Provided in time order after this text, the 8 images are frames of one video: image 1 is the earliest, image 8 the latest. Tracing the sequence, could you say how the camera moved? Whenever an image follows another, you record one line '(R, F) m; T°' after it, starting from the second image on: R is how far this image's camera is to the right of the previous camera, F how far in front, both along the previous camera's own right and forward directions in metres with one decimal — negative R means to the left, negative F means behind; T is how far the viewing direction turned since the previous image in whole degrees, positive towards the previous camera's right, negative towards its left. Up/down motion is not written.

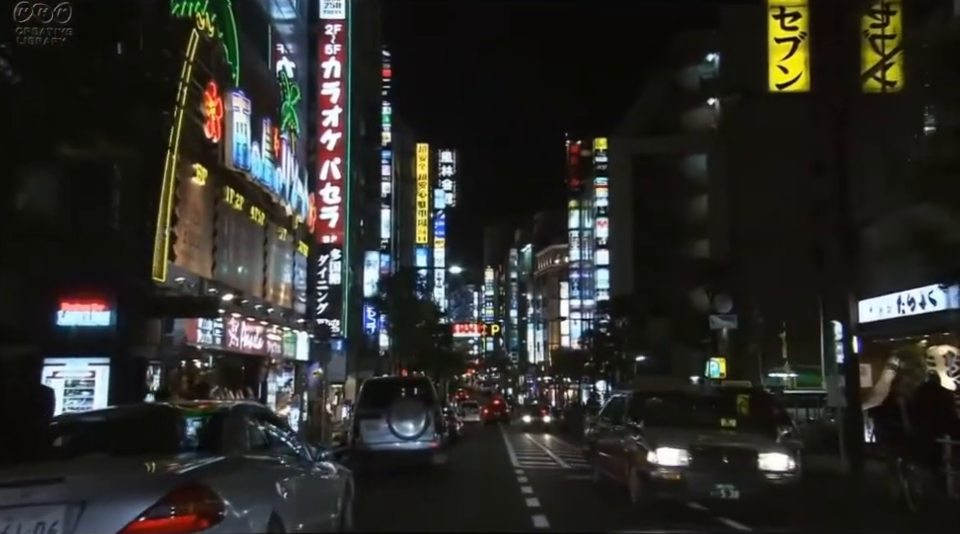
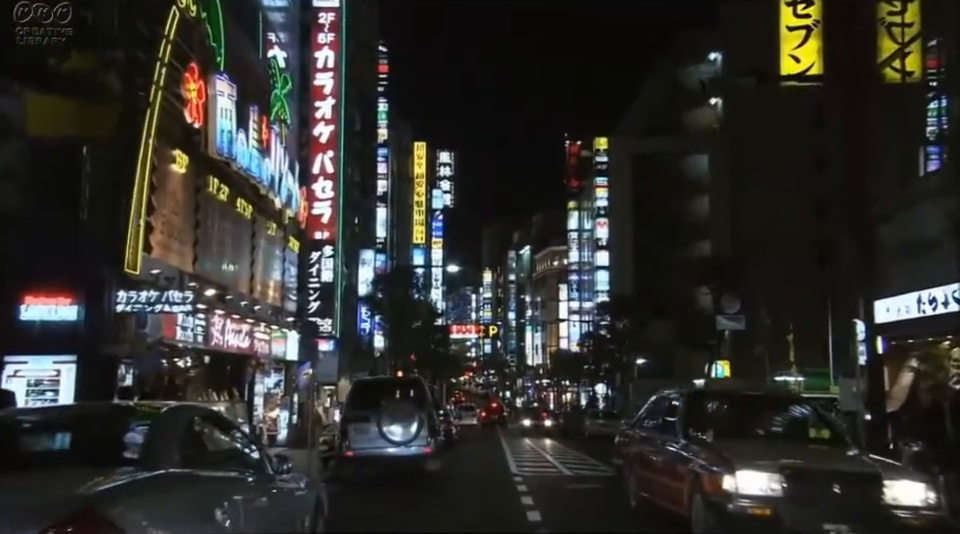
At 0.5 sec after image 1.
(0.0, +1.3) m; 0°
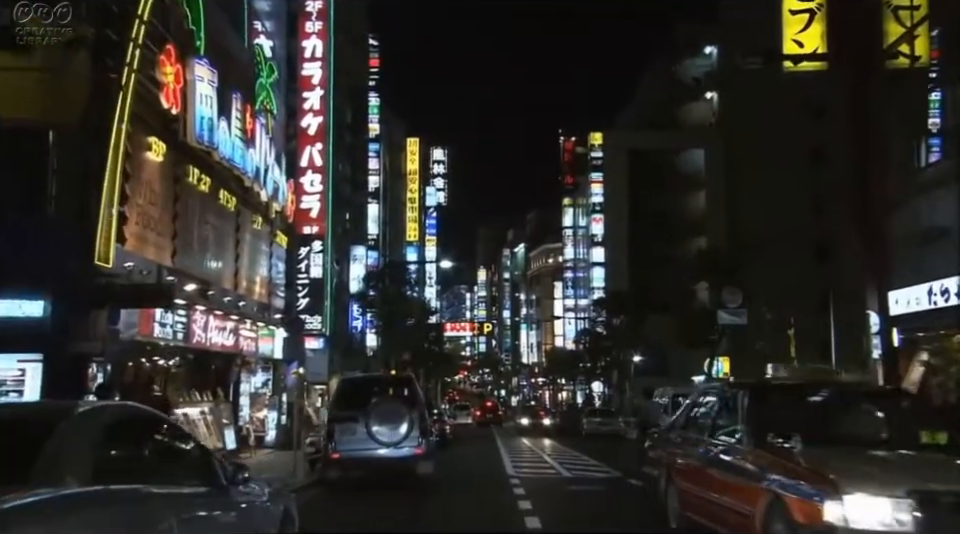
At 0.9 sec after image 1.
(0.0, +1.0) m; 0°
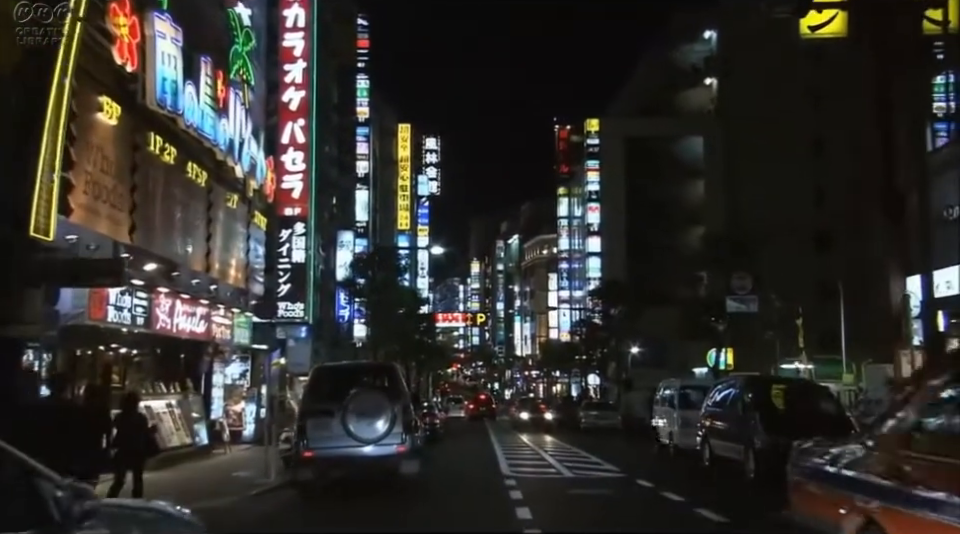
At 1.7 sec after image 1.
(0.0, +2.0) m; 0°
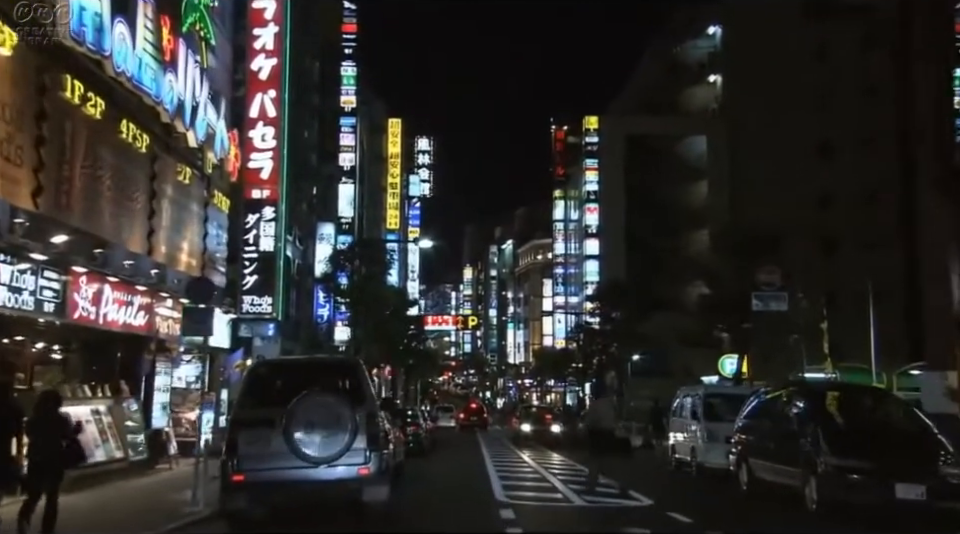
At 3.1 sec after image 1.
(0.0, +3.6) m; 0°
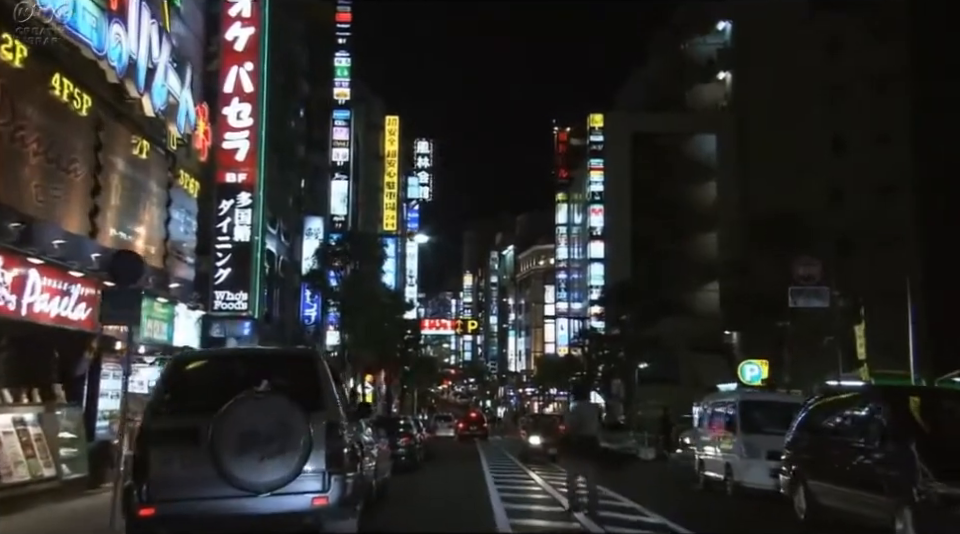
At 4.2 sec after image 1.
(0.0, +3.0) m; 0°
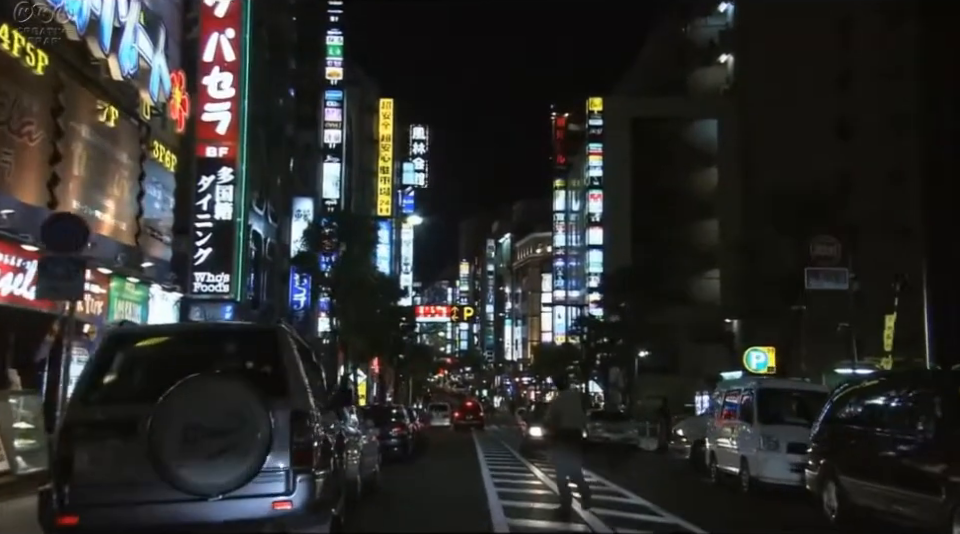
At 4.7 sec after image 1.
(0.0, +1.4) m; 0°
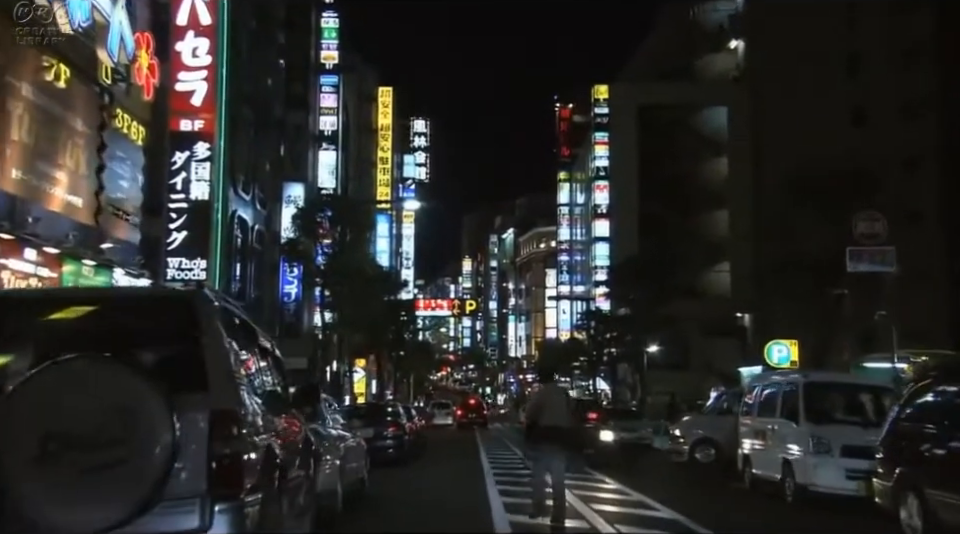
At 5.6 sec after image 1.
(0.0, +2.2) m; 0°
